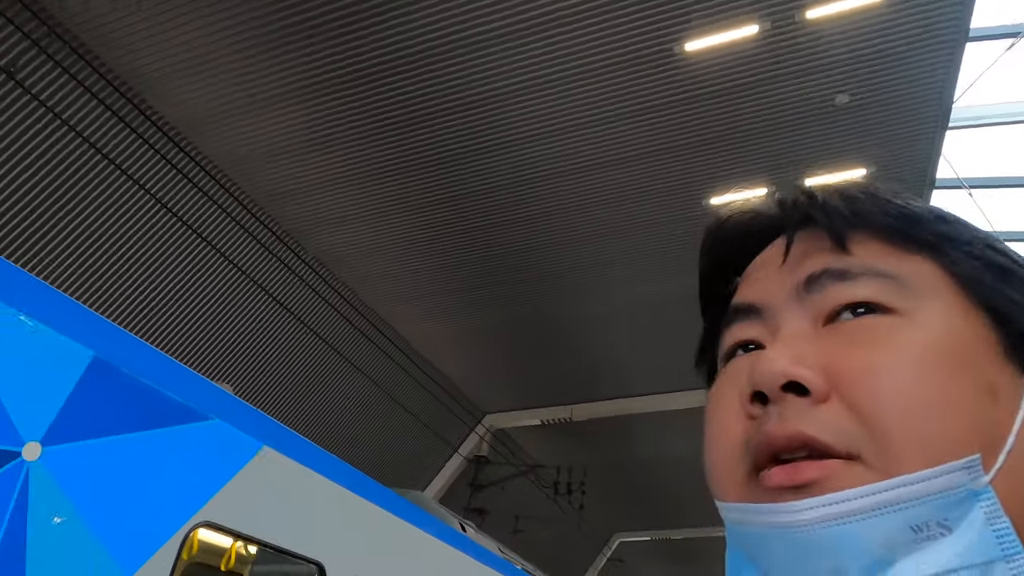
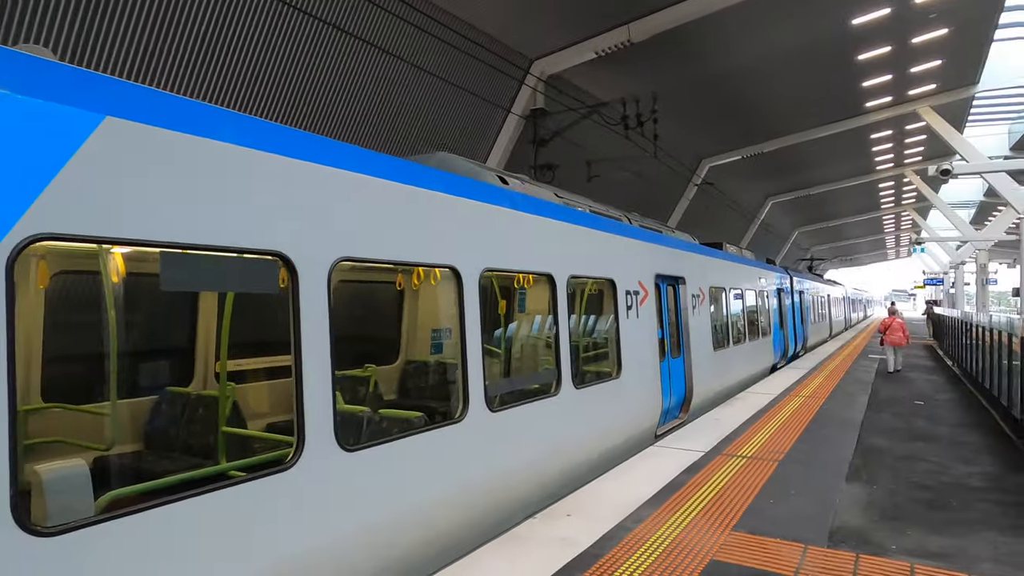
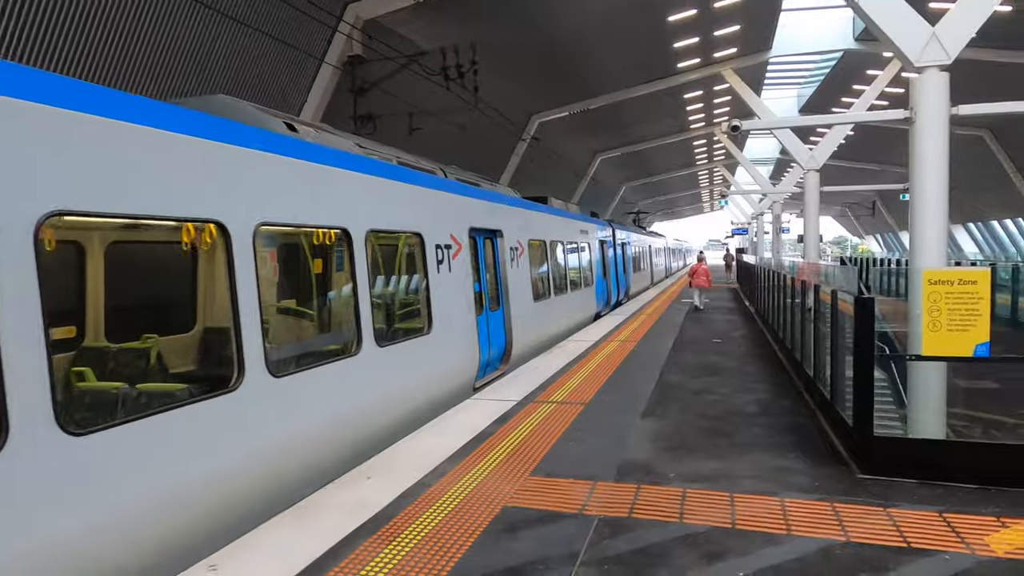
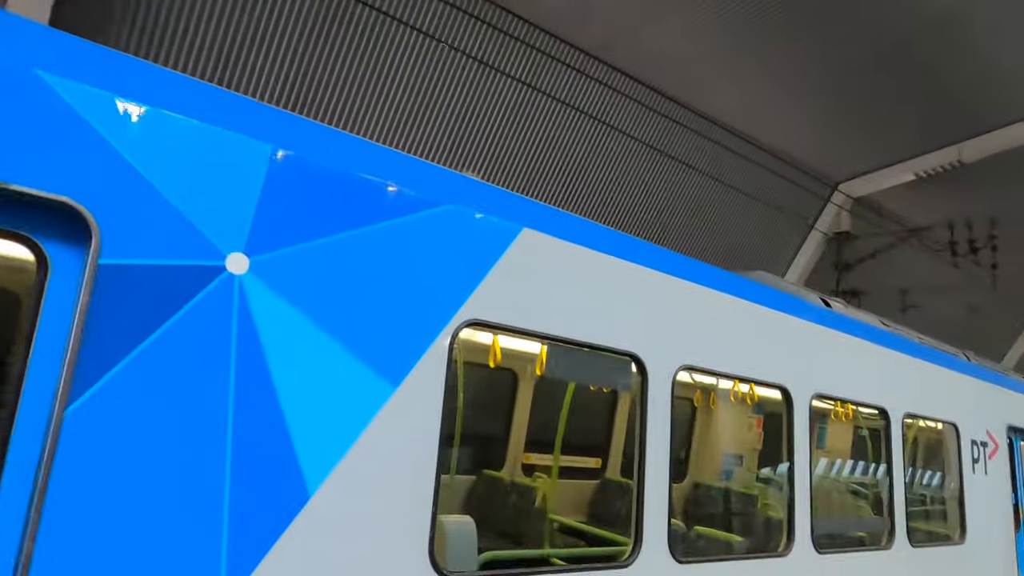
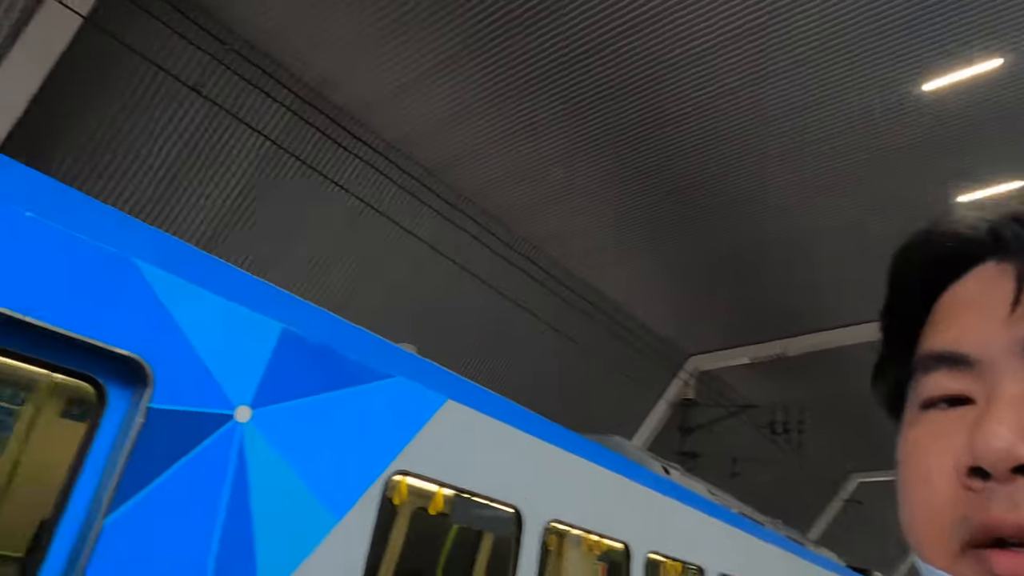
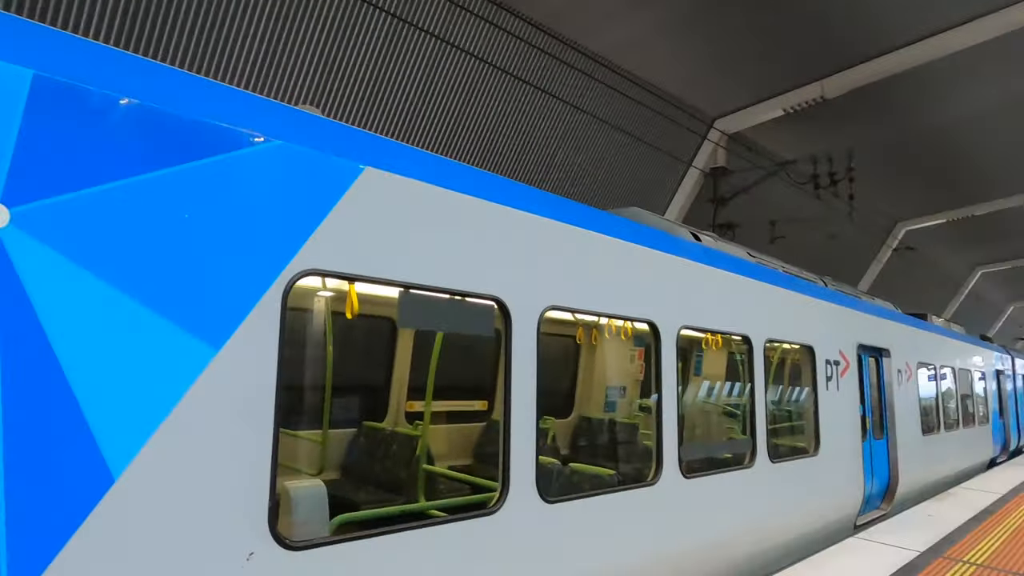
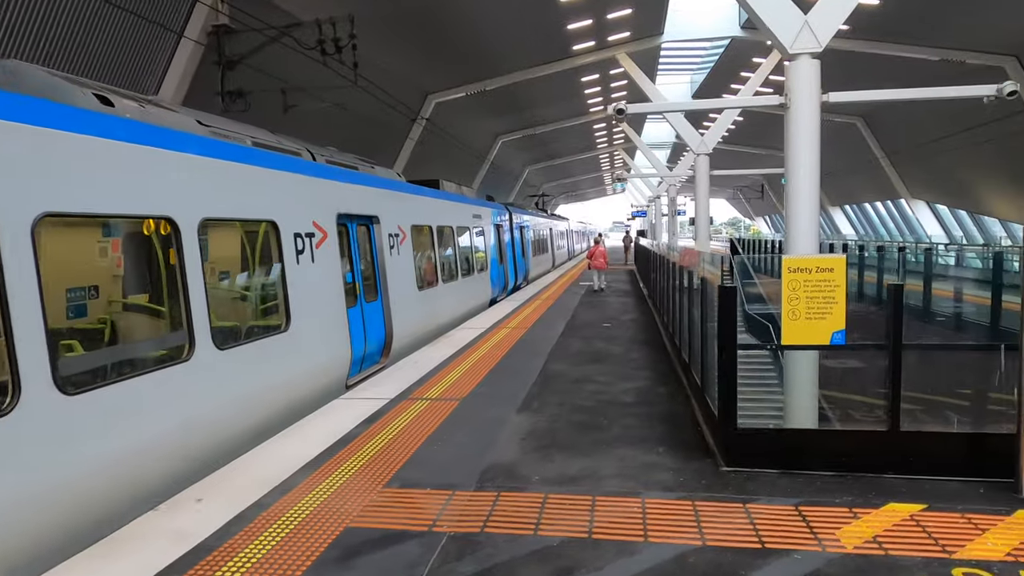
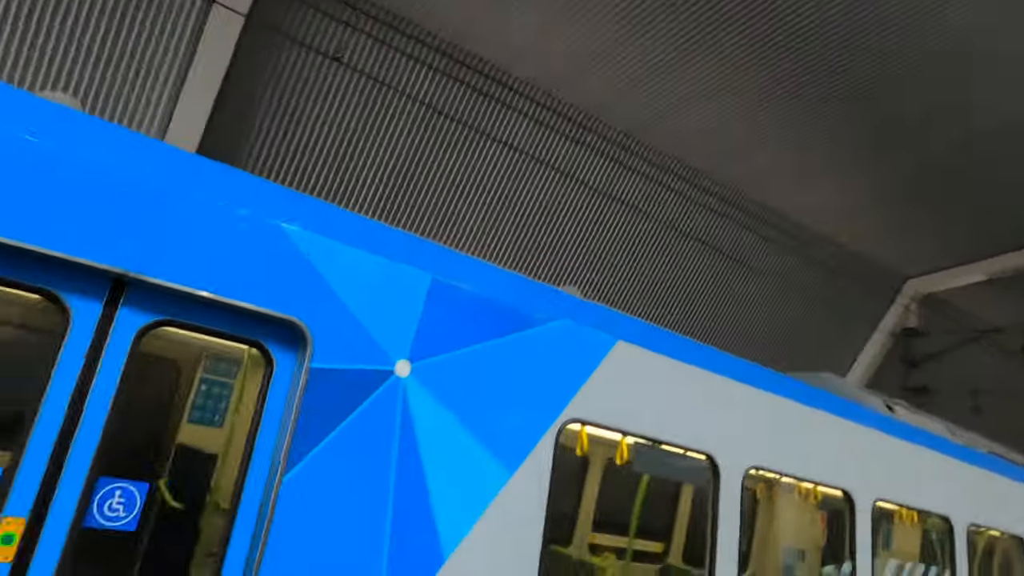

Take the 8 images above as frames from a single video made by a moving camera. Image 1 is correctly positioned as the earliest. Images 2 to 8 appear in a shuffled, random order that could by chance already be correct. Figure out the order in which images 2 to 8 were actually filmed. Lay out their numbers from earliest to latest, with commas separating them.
5, 8, 4, 6, 2, 3, 7
